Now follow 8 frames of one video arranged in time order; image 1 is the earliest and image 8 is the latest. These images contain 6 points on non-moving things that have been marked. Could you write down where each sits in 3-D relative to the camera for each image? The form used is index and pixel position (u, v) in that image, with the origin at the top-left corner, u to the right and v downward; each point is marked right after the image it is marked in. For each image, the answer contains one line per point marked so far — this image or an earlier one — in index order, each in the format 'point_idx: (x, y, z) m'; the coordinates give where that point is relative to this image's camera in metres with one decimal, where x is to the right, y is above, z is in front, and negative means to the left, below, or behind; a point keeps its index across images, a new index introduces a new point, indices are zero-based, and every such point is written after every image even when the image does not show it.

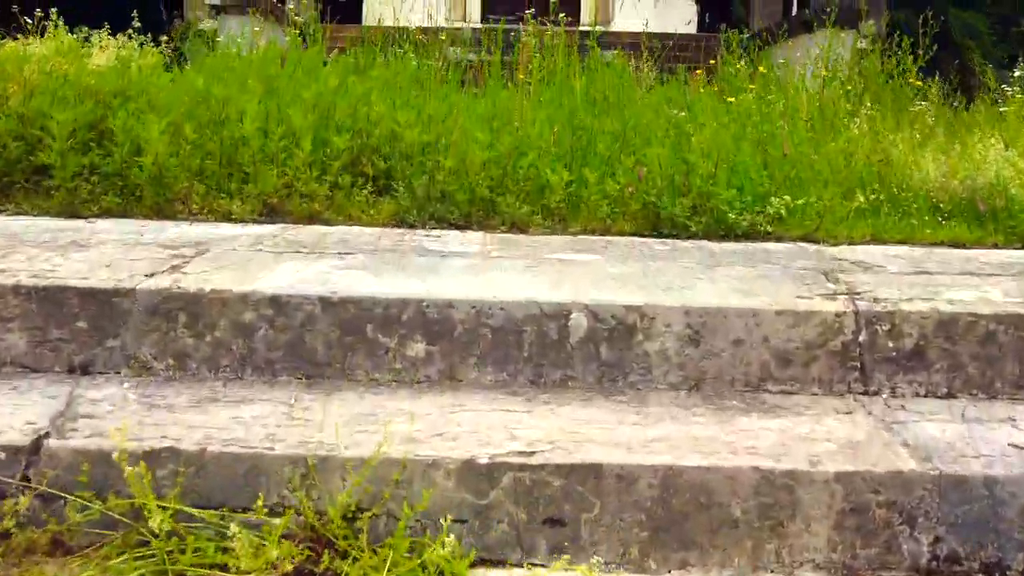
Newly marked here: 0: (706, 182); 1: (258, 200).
0: (+0.3, +0.1, +2.1) m
1: (-0.3, +0.1, +2.0) m
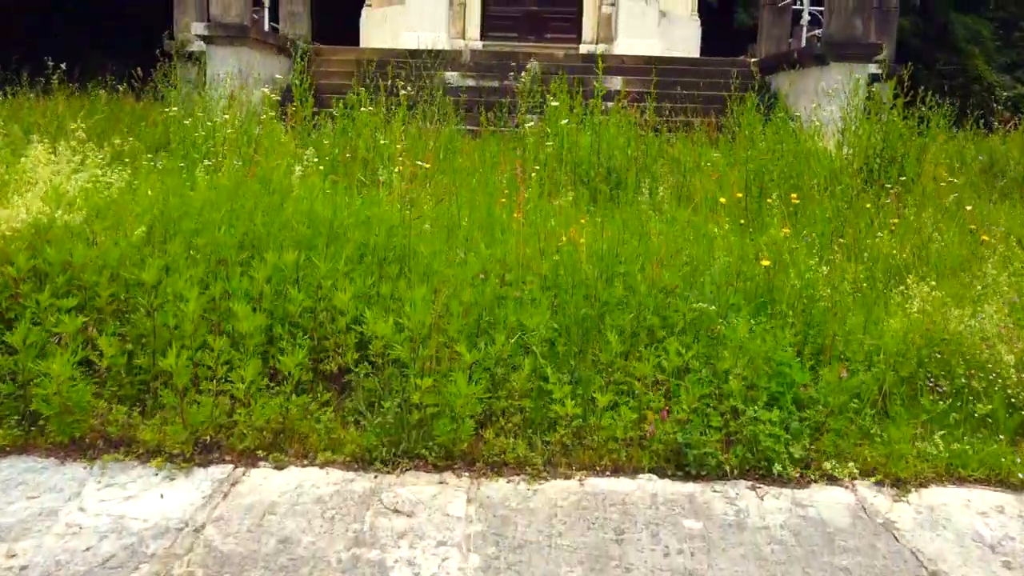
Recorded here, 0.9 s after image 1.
0: (+0.3, -0.1, +1.7) m
1: (-0.3, -0.2, +1.6) m
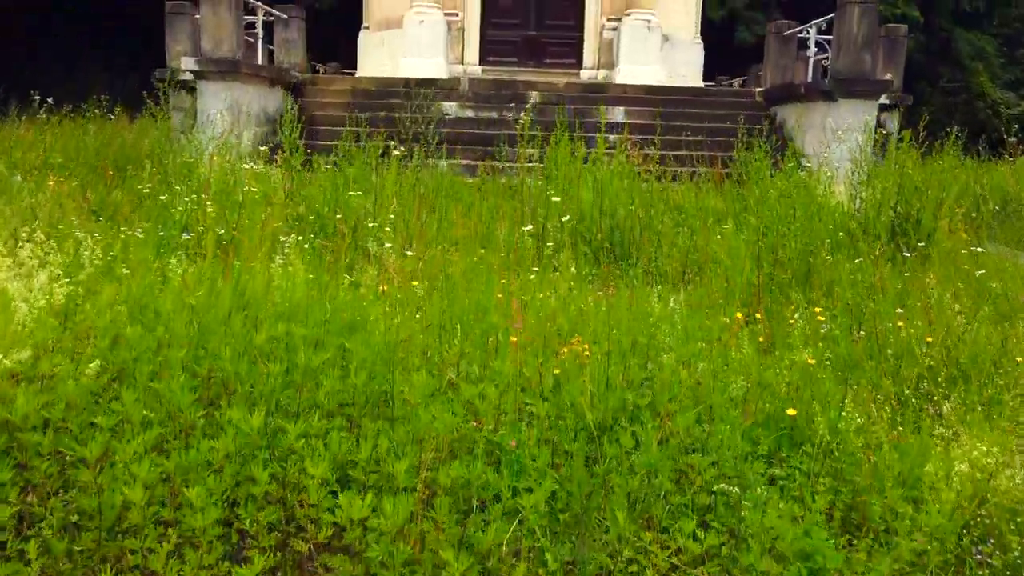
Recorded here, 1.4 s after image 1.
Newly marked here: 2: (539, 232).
0: (+0.2, -0.3, +1.5) m
1: (-0.3, -0.3, +1.4) m
2: (+0.1, +0.2, +4.6) m
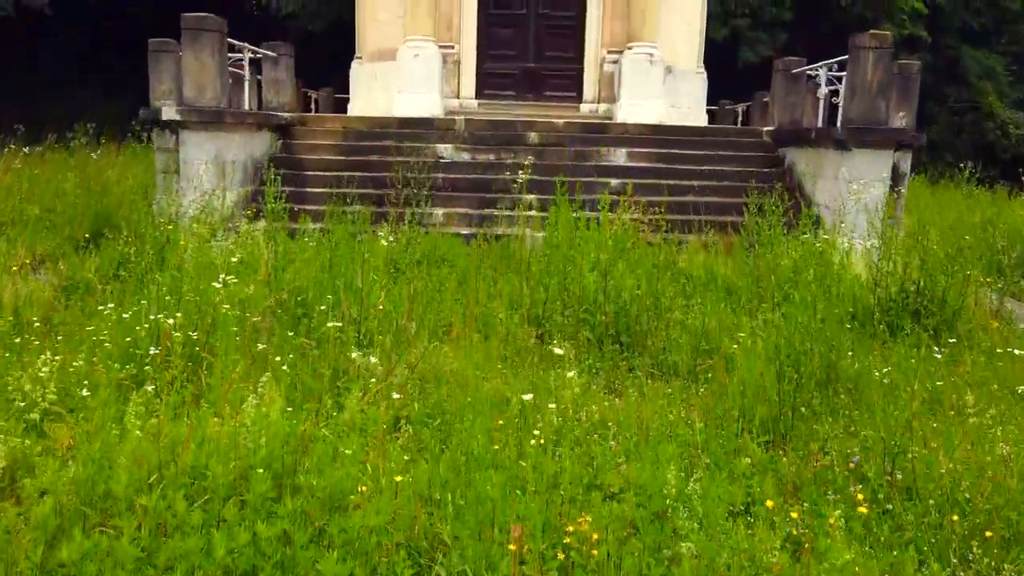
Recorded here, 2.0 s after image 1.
0: (+0.2, -0.5, +1.2) m
1: (-0.3, -0.6, +1.1) m
2: (+0.1, -0.1, +4.3) m
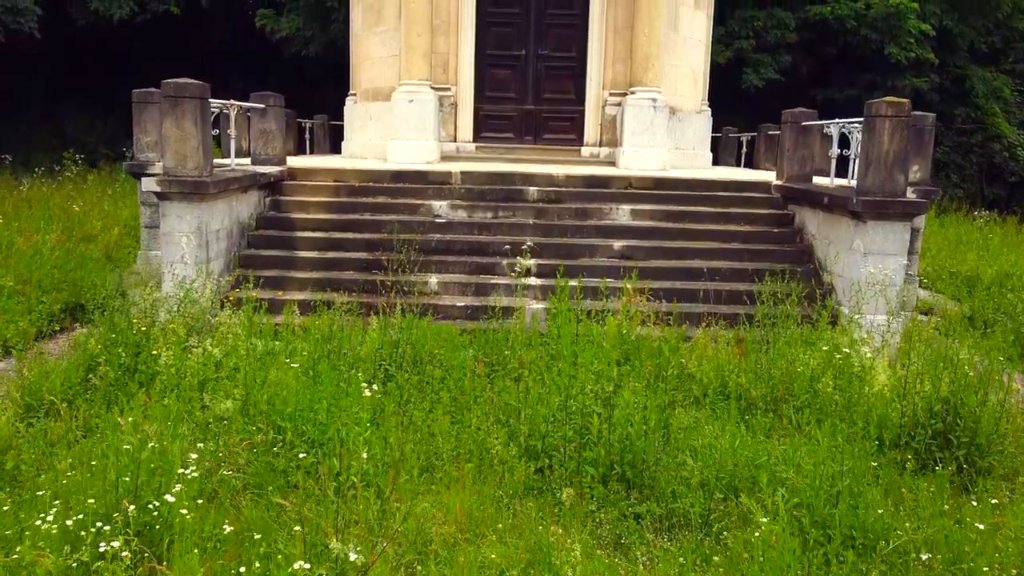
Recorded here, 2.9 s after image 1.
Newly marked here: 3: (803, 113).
0: (+0.2, -0.9, +0.9) m
1: (-0.3, -0.9, +0.8) m
2: (+0.1, -0.4, +4.0) m
3: (+1.5, +1.0, +8.4) m
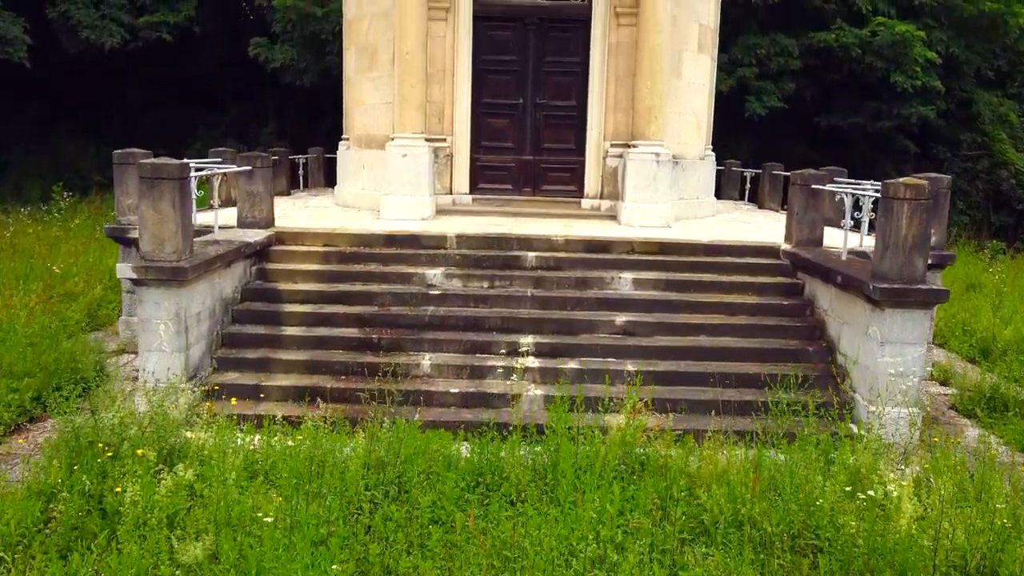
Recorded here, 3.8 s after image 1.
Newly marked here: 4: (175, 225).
0: (+0.2, -1.2, +0.5) m
1: (-0.4, -1.2, +0.4) m
2: (+0.1, -0.8, +3.6) m
3: (+1.5, +0.6, +8.0) m
4: (-1.3, +0.2, +6.3) m
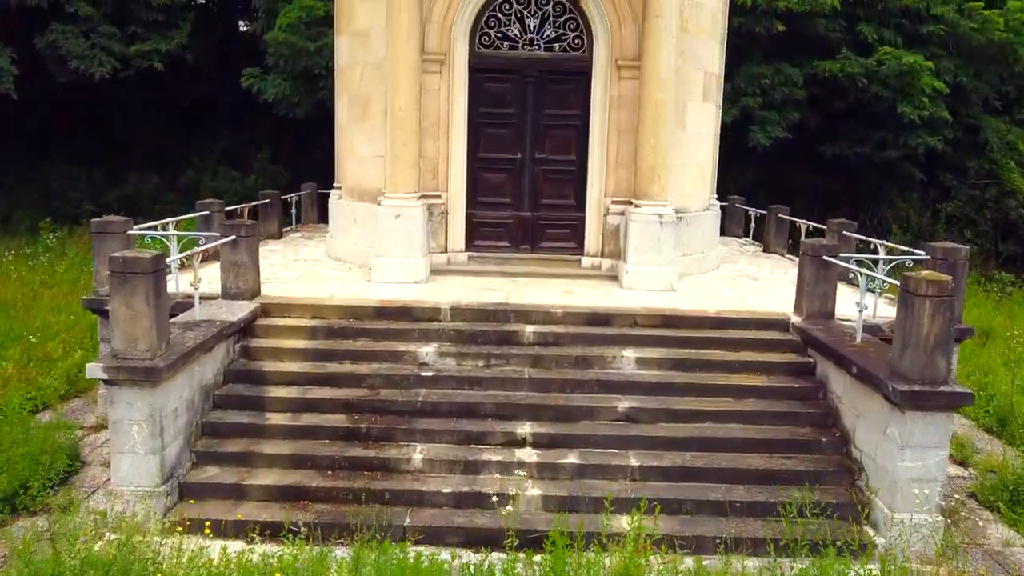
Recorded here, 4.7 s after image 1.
0: (+0.2, -1.6, +0.1) m
1: (-0.4, -1.6, 0.0) m
2: (0.0, -1.1, +3.2) m
3: (+1.5, +0.2, +7.7) m
4: (-1.4, -0.1, +5.9) m
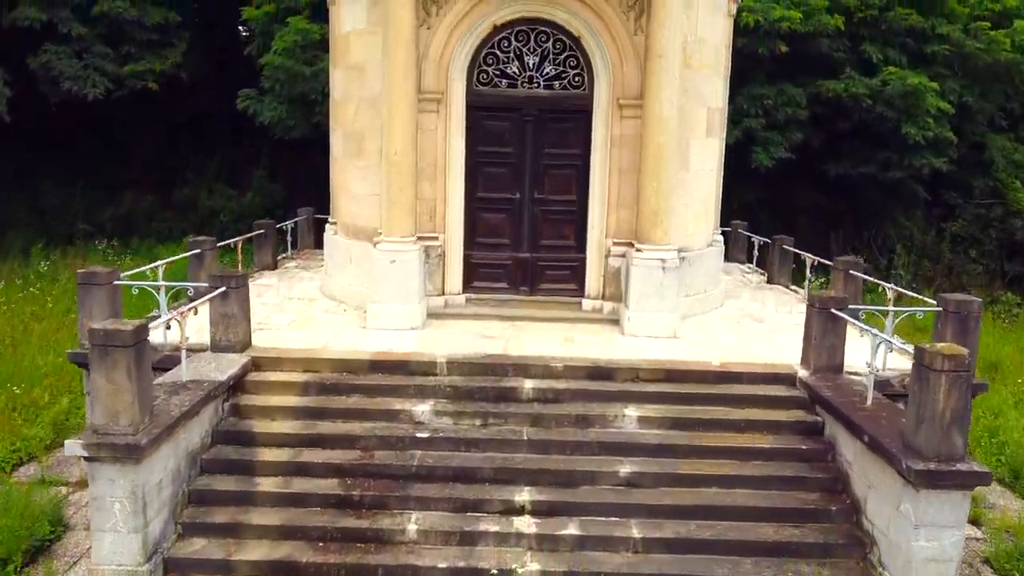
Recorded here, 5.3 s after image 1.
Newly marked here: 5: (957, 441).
0: (+0.2, -1.8, -0.2) m
1: (-0.4, -1.9, -0.2) m
2: (0.0, -1.4, +3.0) m
3: (+1.5, 0.0, +7.4) m
4: (-1.4, -0.4, +5.6) m
5: (+1.6, -0.5, +5.6) m
